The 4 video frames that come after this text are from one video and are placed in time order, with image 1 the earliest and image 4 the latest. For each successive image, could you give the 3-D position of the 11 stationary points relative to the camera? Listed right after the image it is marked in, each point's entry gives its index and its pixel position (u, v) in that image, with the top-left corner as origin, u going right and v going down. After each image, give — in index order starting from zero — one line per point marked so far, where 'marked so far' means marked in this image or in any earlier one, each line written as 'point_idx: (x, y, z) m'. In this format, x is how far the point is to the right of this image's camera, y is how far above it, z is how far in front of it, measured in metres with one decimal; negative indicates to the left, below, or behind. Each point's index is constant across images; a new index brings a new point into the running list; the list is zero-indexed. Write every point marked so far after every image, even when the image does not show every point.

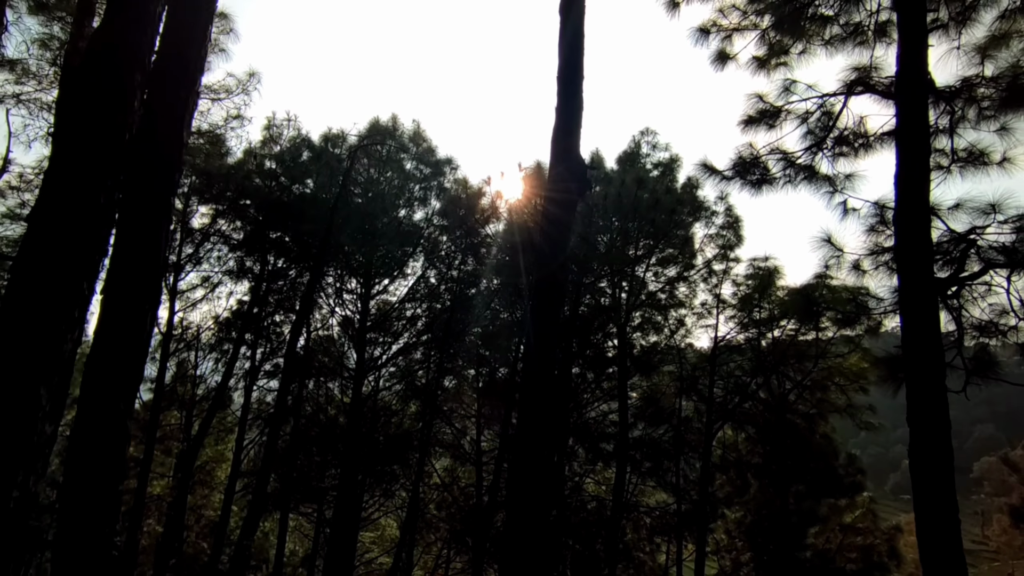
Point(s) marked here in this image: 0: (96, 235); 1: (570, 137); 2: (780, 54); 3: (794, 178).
0: (-2.7, +0.4, +3.7) m
1: (+0.8, +2.2, +7.5) m
2: (+3.1, +2.7, +6.4) m
3: (+2.9, +1.1, +5.8) m
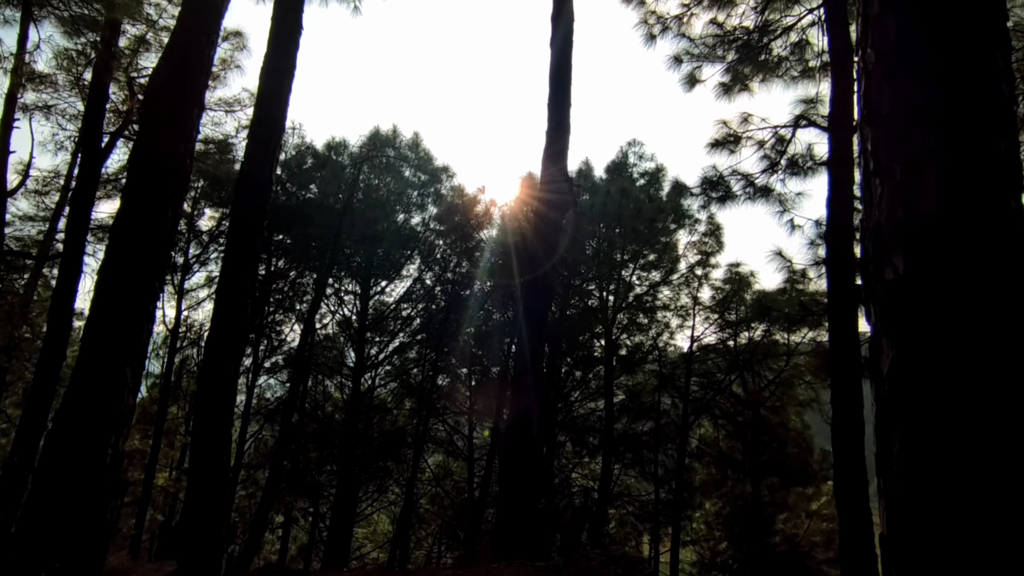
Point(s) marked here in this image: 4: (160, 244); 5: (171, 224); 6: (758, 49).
0: (-2.7, +0.4, +4.4) m
1: (+0.7, +2.1, +8.3) m
2: (+3.0, +2.6, +7.3) m
3: (+2.8, +1.1, +6.6) m
4: (-2.7, +0.3, +4.4) m
5: (-2.7, +0.5, +4.5) m
6: (+3.0, +2.9, +6.9) m
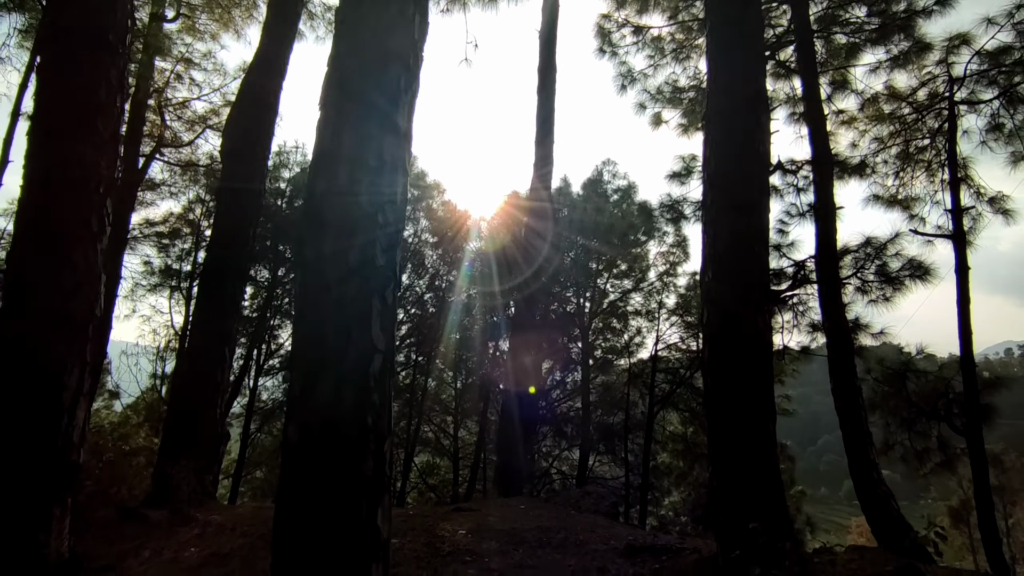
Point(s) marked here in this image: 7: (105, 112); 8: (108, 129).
0: (-2.7, +0.3, +5.8) m
1: (+0.5, +2.0, +9.8) m
2: (+2.9, +2.6, +8.9) m
3: (+2.7, +1.0, +8.2) m
4: (-2.7, +0.3, +5.7) m
5: (-2.7, +0.5, +5.8) m
6: (+2.9, +2.8, +8.5) m
7: (-1.9, +0.8, +2.6) m
8: (-1.9, +0.7, +2.6) m
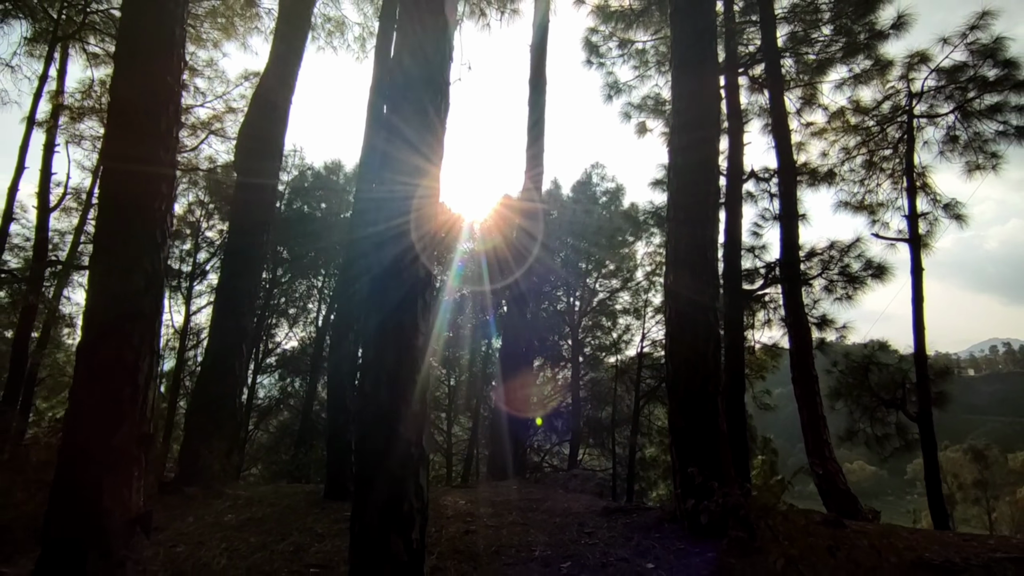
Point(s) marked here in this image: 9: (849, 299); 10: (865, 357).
0: (-2.8, +0.3, +6.3) m
1: (+0.4, +2.0, +10.3) m
2: (+2.8, +2.6, +9.4) m
3: (+2.6, +1.0, +8.8) m
4: (-2.8, +0.3, +6.2) m
5: (-2.8, +0.5, +6.3) m
6: (+2.8, +2.8, +9.1) m
7: (-1.9, +0.8, +3.1) m
8: (-1.9, +0.7, +3.1) m
9: (+4.2, -0.1, +7.1) m
10: (+4.7, -0.9, +7.6) m
